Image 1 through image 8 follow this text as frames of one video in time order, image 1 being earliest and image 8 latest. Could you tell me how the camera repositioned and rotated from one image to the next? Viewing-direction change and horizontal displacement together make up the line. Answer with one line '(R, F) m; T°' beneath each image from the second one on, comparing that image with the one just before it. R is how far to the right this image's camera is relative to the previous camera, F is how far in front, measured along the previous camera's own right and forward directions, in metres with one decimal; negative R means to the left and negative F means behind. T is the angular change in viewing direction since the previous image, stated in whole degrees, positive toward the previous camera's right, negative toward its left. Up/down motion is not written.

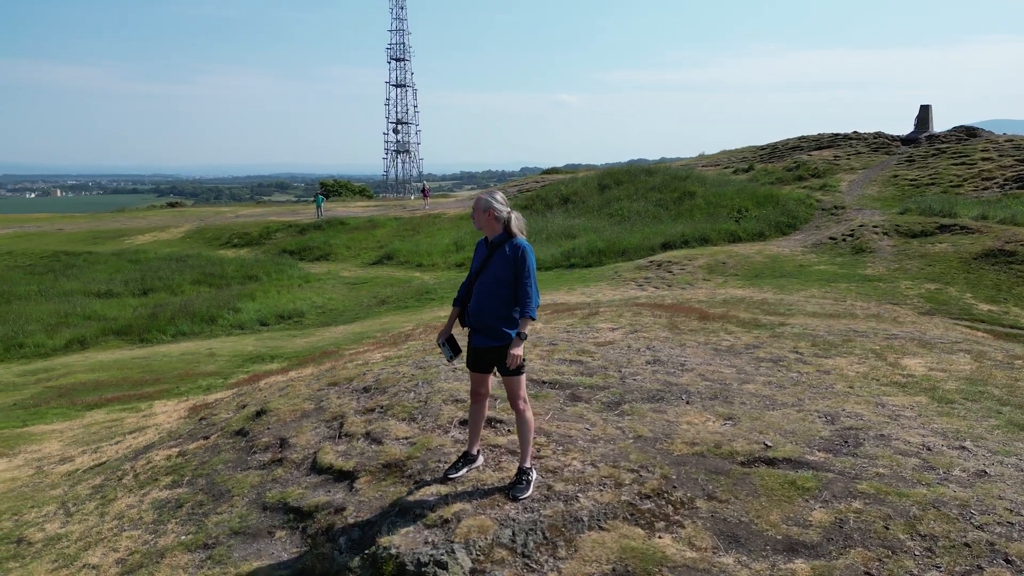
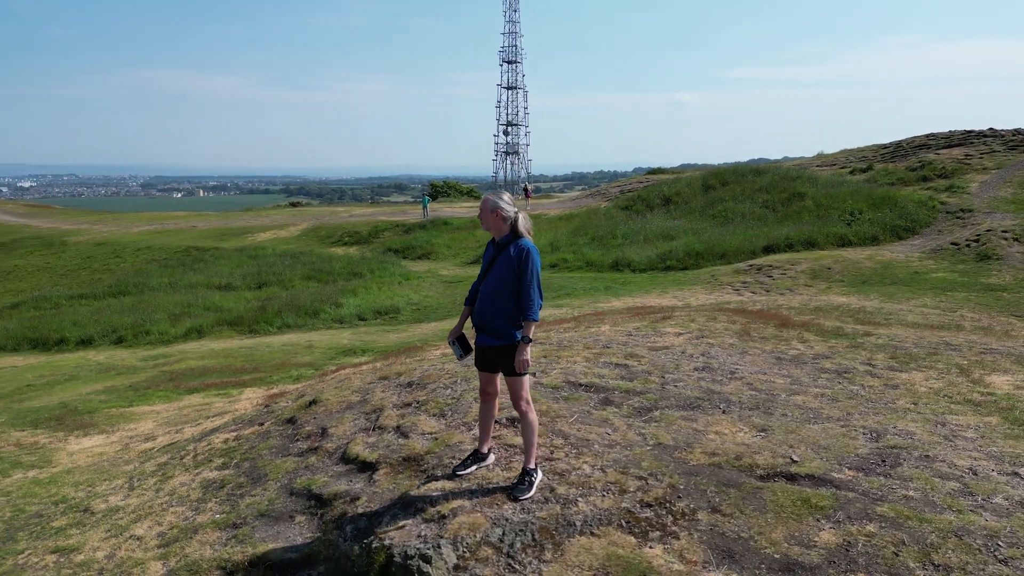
(+0.5, 0.0) m; -8°
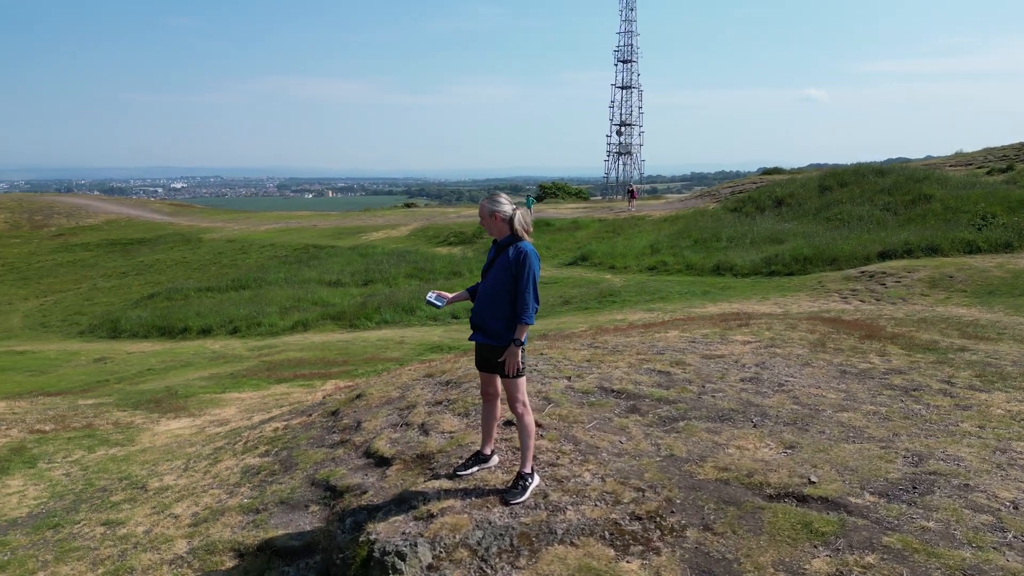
(+0.6, +0.1) m; -9°
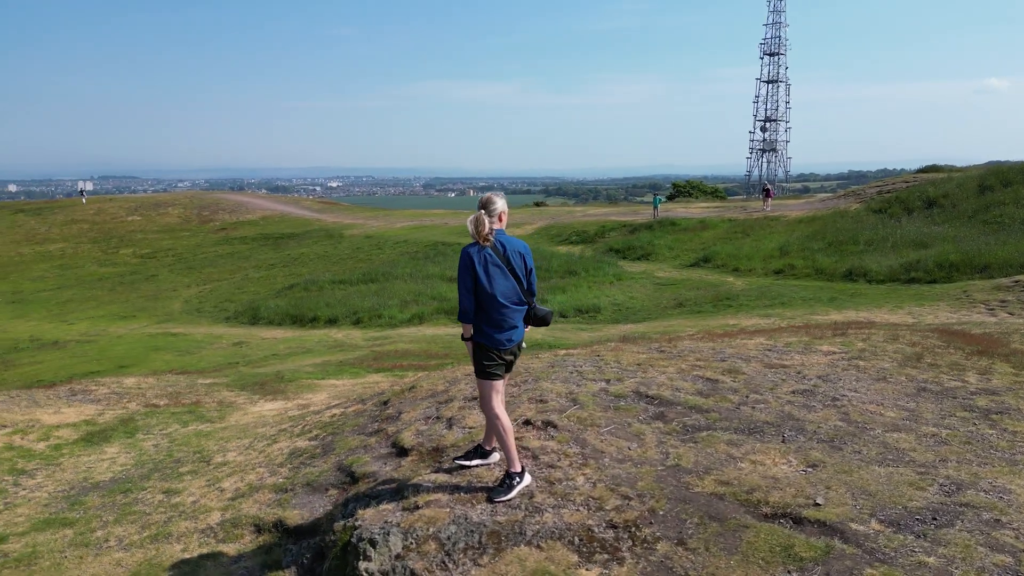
(+0.7, +0.1) m; -10°
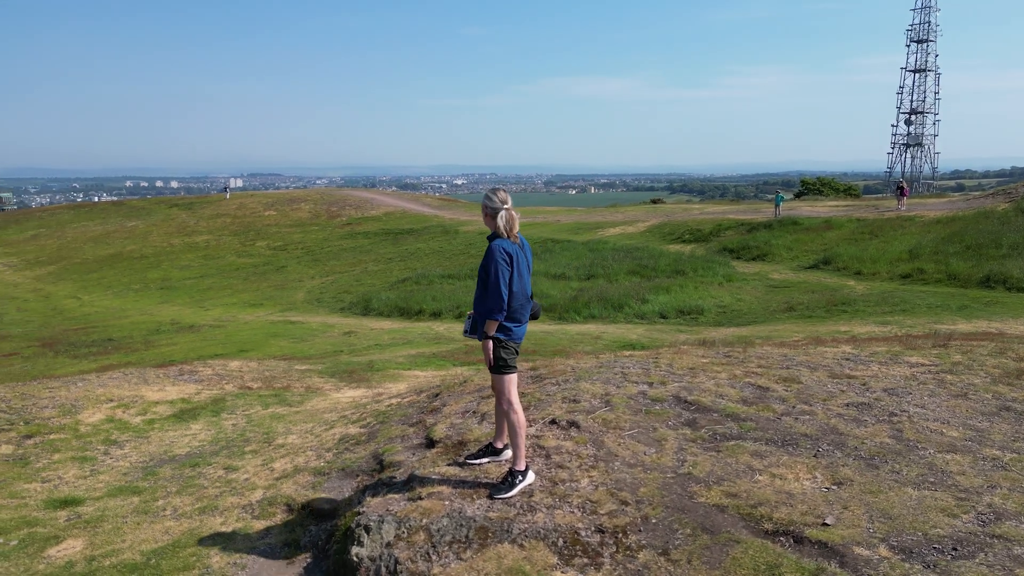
(+0.6, 0.0) m; -9°
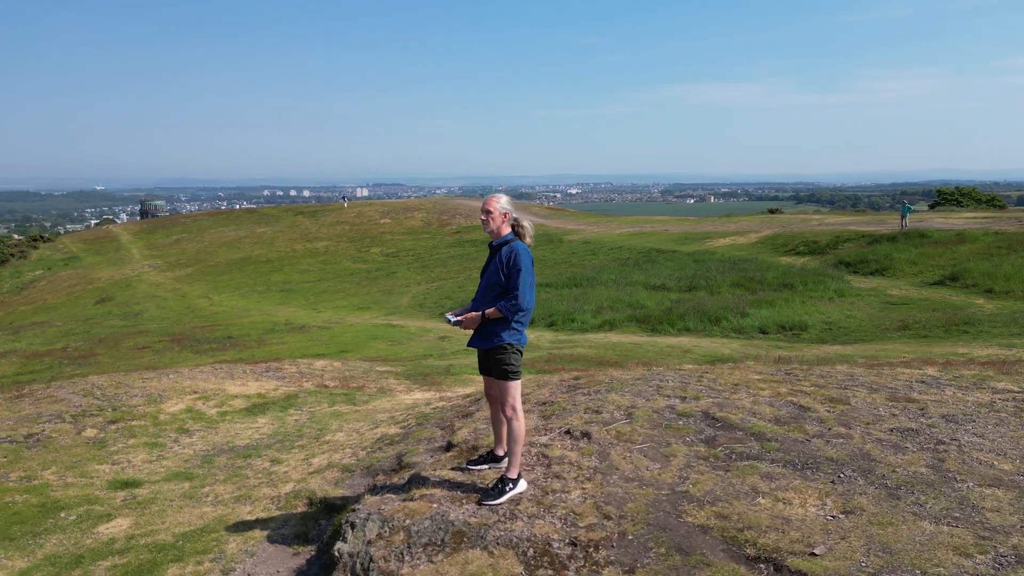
(+0.6, 0.0) m; -9°
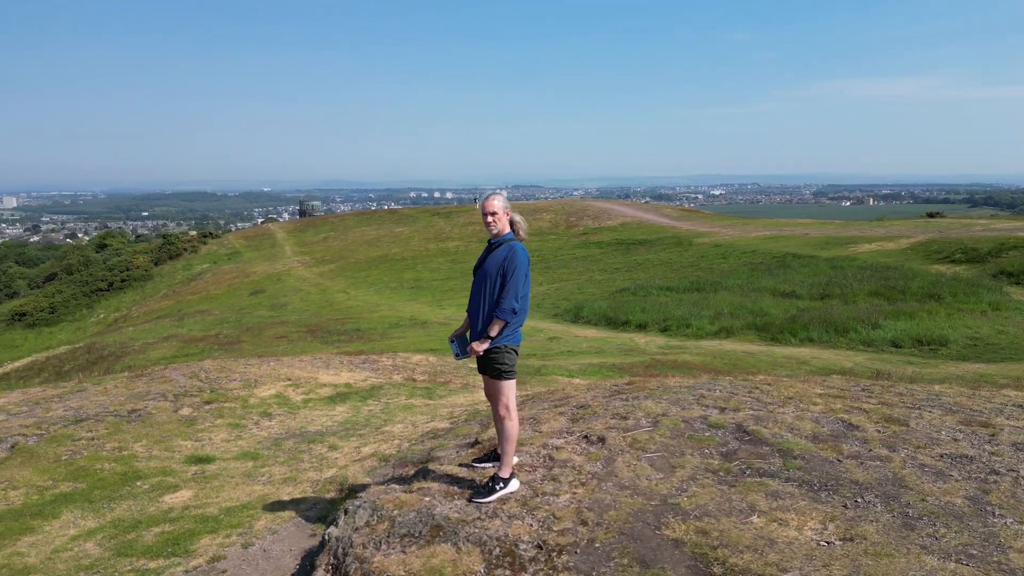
(+0.7, 0.0) m; -10°
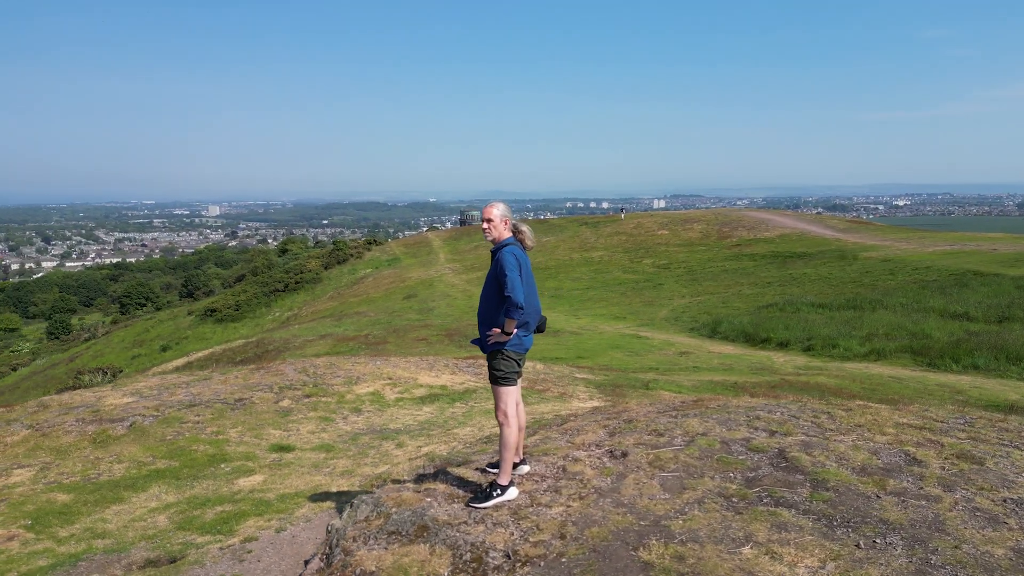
(+0.8, +0.1) m; -12°
